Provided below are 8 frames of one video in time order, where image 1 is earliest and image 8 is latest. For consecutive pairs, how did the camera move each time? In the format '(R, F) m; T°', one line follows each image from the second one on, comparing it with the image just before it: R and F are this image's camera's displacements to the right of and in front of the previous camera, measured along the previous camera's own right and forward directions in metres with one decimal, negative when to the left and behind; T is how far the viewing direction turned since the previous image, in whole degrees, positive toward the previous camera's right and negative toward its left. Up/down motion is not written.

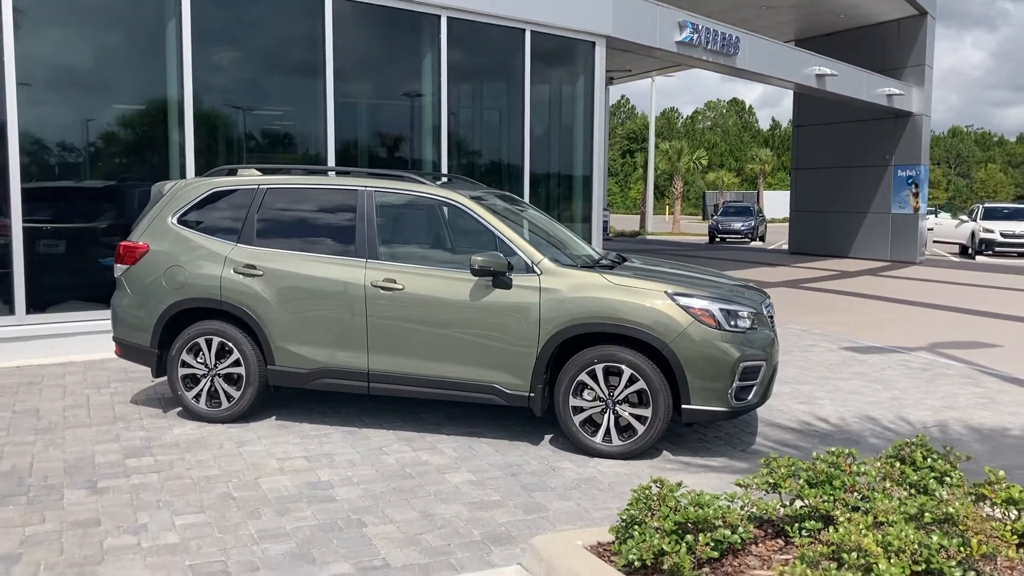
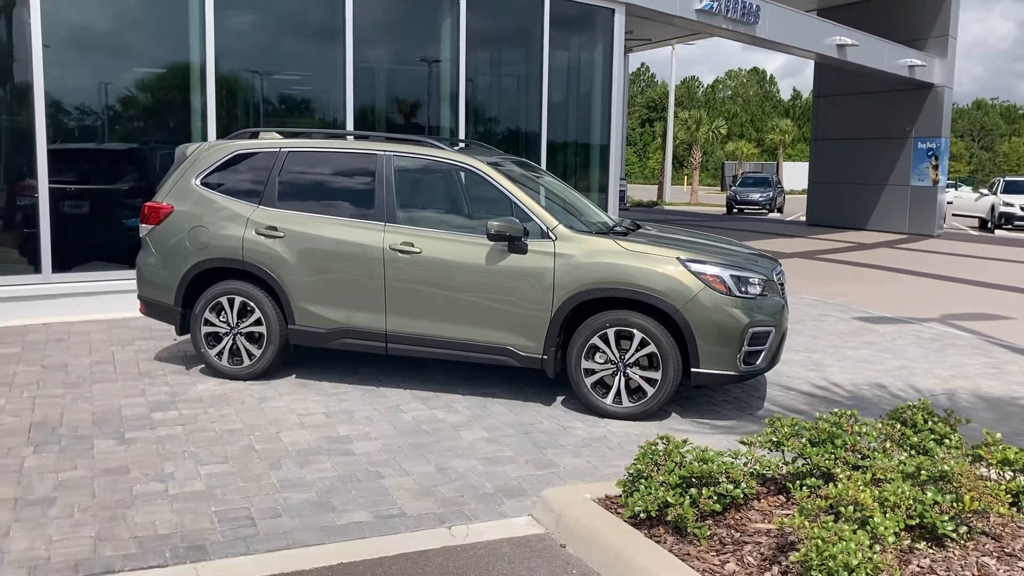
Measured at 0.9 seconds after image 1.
(0.0, -0.1) m; -1°
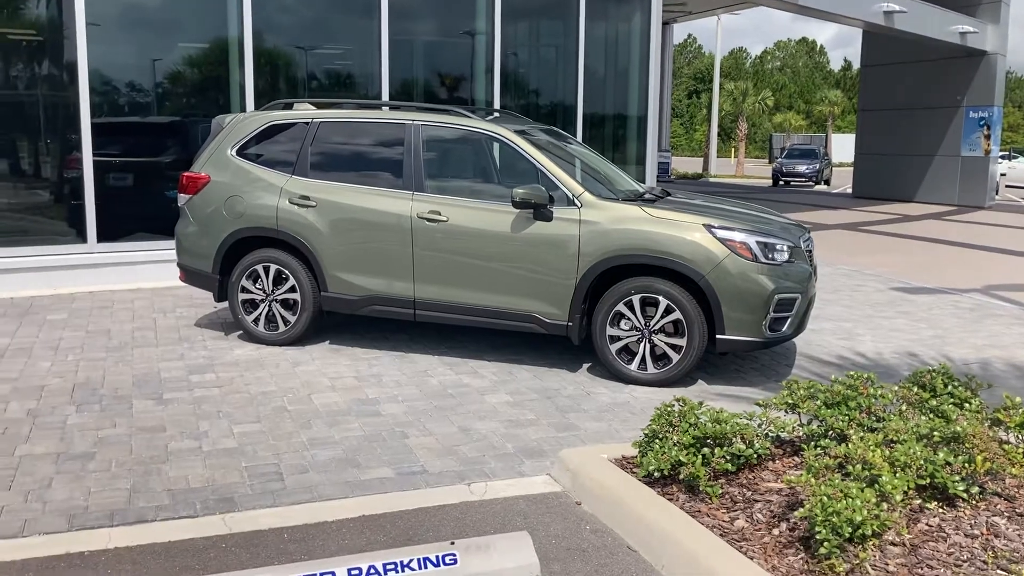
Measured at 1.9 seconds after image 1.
(+0.1, -0.1) m; -3°
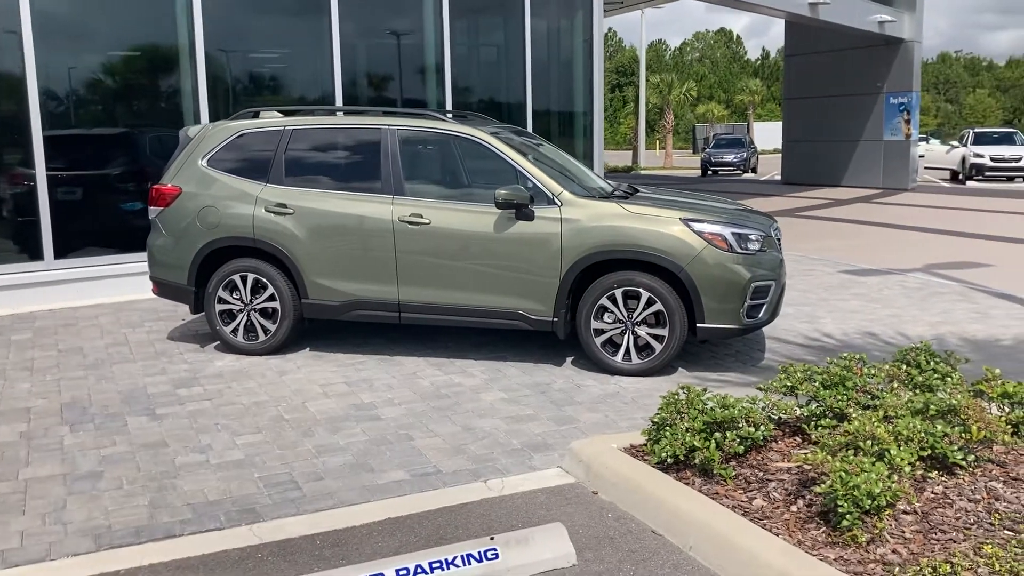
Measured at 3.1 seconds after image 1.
(-0.4, -0.1) m; +4°
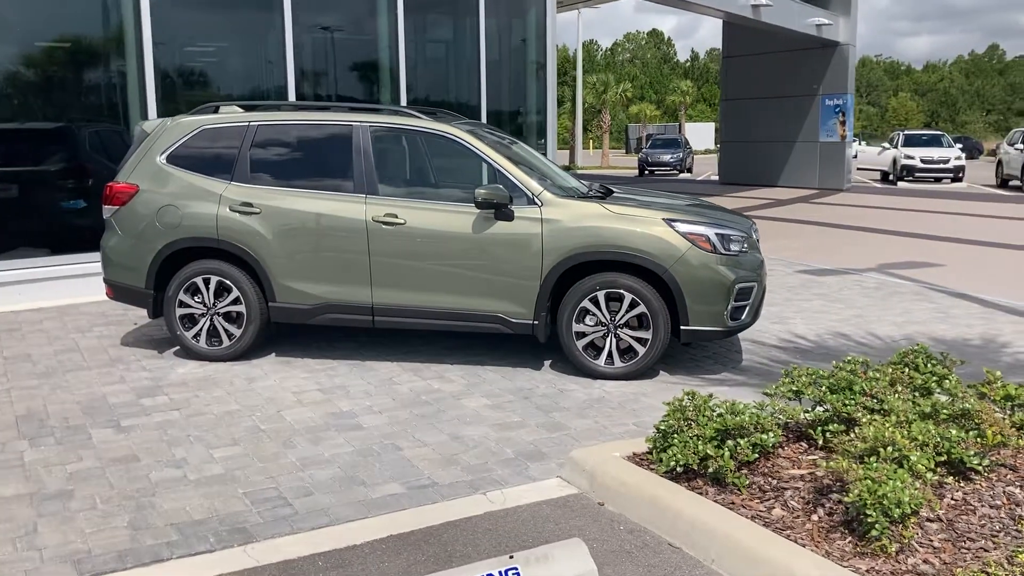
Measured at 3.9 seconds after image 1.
(-0.3, +0.2) m; +4°
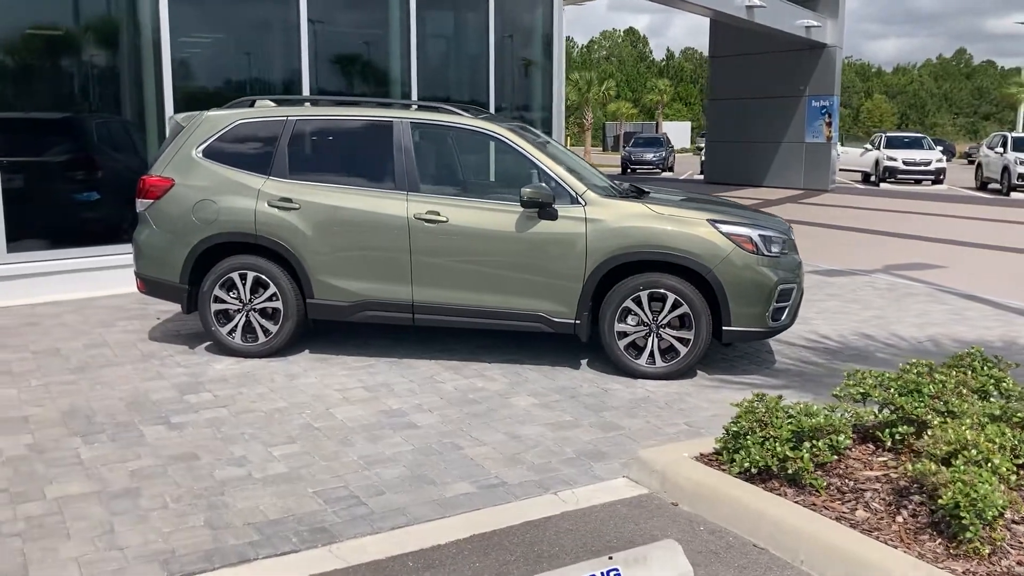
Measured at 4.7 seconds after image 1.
(-0.5, 0.0) m; +2°
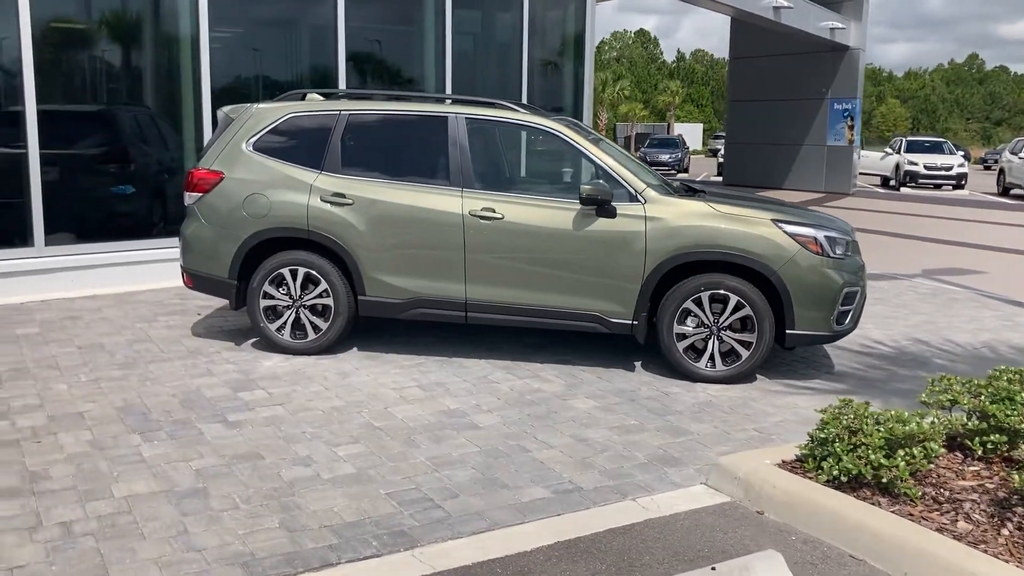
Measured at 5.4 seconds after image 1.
(-0.3, +0.1) m; 0°
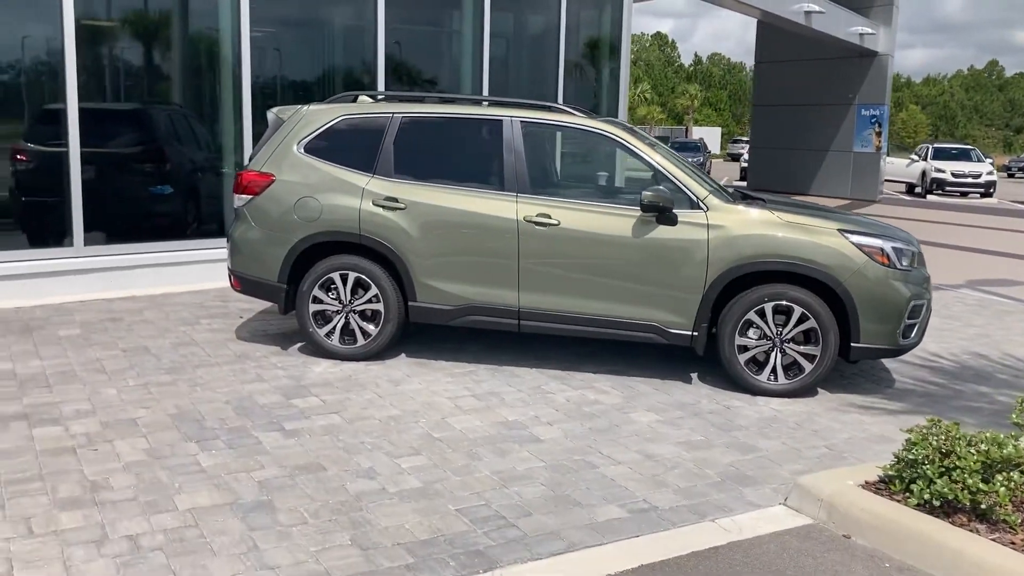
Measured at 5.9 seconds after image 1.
(-0.3, +0.1) m; -1°
